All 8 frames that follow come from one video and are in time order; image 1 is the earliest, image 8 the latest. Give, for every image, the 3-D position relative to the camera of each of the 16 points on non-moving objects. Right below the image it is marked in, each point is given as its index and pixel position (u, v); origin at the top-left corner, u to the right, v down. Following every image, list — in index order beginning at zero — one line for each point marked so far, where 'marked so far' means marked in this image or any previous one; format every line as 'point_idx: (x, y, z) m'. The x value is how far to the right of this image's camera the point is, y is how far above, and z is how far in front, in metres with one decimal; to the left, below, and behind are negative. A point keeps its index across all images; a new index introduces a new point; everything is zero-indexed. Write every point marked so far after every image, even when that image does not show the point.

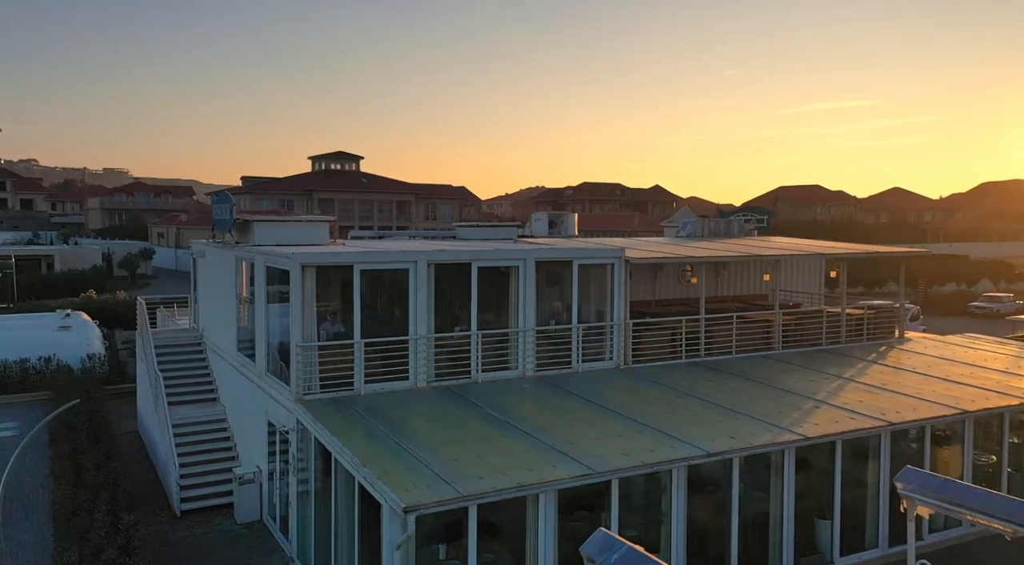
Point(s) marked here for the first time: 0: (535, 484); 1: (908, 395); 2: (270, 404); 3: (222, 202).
0: (+0.3, -2.2, +9.9) m
1: (+6.2, -1.8, +14.2) m
2: (-3.9, -2.0, +14.5) m
3: (-5.6, +1.6, +17.7) m
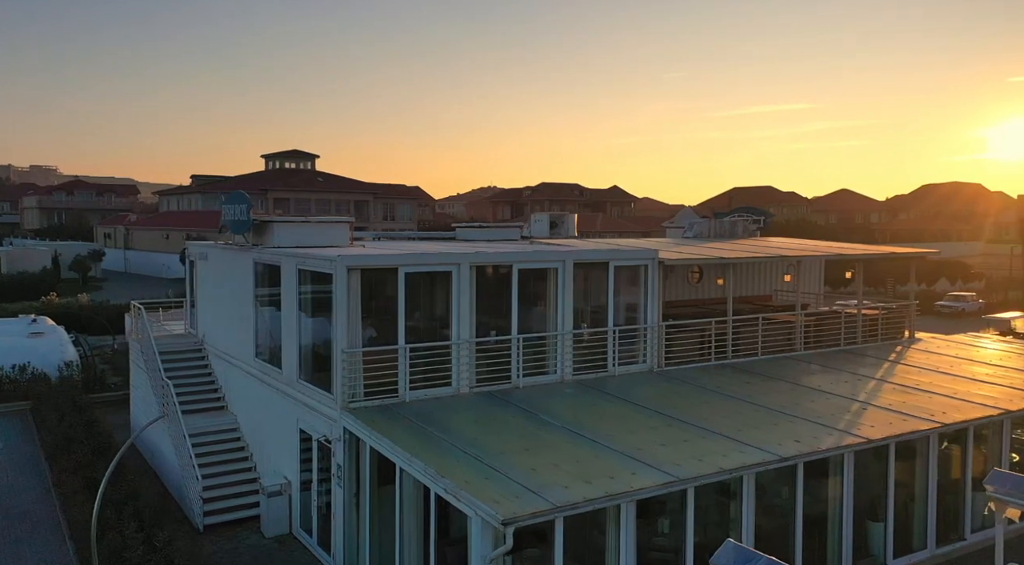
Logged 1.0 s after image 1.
0: (+1.2, -2.3, +9.7) m
1: (+6.9, -1.8, +14.3) m
2: (-3.2, -2.0, +14.0) m
3: (-5.2, +1.5, +17.0) m
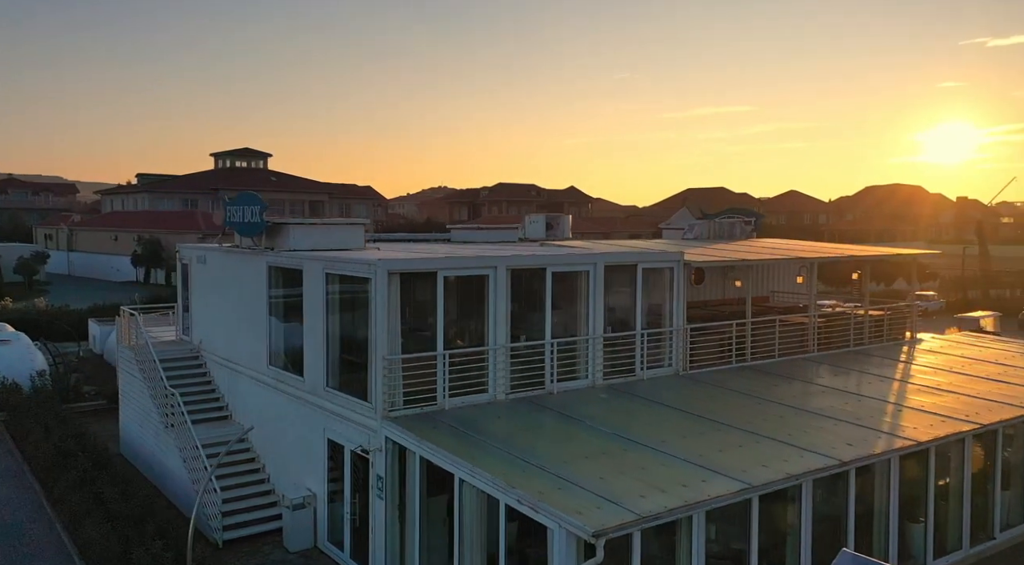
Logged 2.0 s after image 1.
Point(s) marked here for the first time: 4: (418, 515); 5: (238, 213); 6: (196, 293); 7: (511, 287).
0: (+2.0, -2.3, +9.5) m
1: (+7.4, -1.8, +14.5) m
2: (-2.7, -2.1, +13.5) m
3: (-4.9, +1.5, +16.4) m
4: (-1.2, -3.0, +11.6) m
5: (-5.0, +1.3, +16.5) m
6: (-6.7, -0.2, +18.8) m
7: (0.0, -0.1, +13.6) m
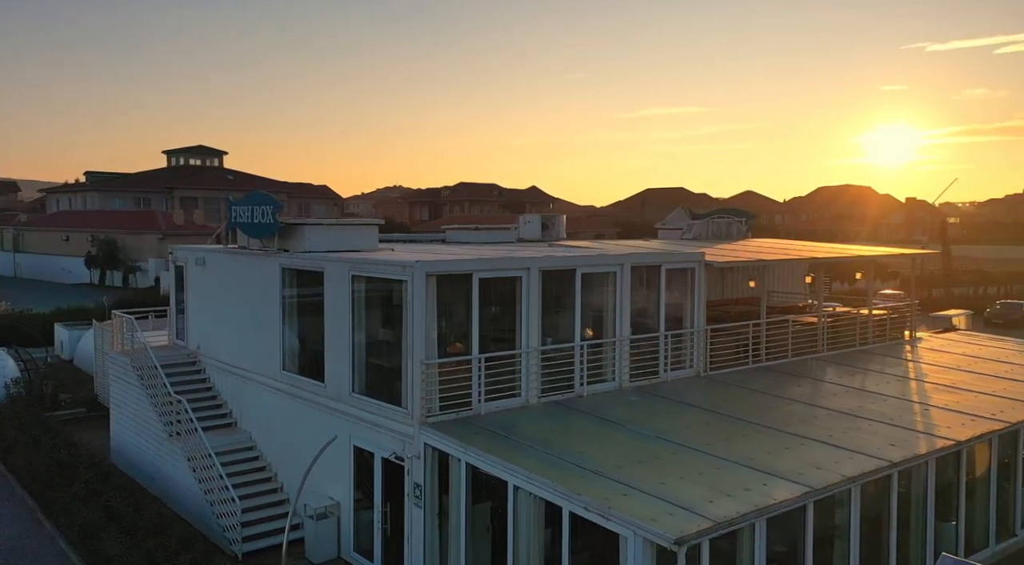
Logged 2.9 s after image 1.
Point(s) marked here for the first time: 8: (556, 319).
0: (+2.7, -2.3, +9.4) m
1: (+7.8, -1.8, +14.7) m
2: (-2.2, -2.1, +13.1) m
3: (-4.6, +1.4, +15.9) m
4: (-0.6, -3.0, +11.3) m
5: (-4.7, +1.2, +16.0) m
6: (-6.5, -0.3, +18.2) m
7: (+0.5, -0.1, +13.4) m
8: (+0.7, -0.6, +13.7) m
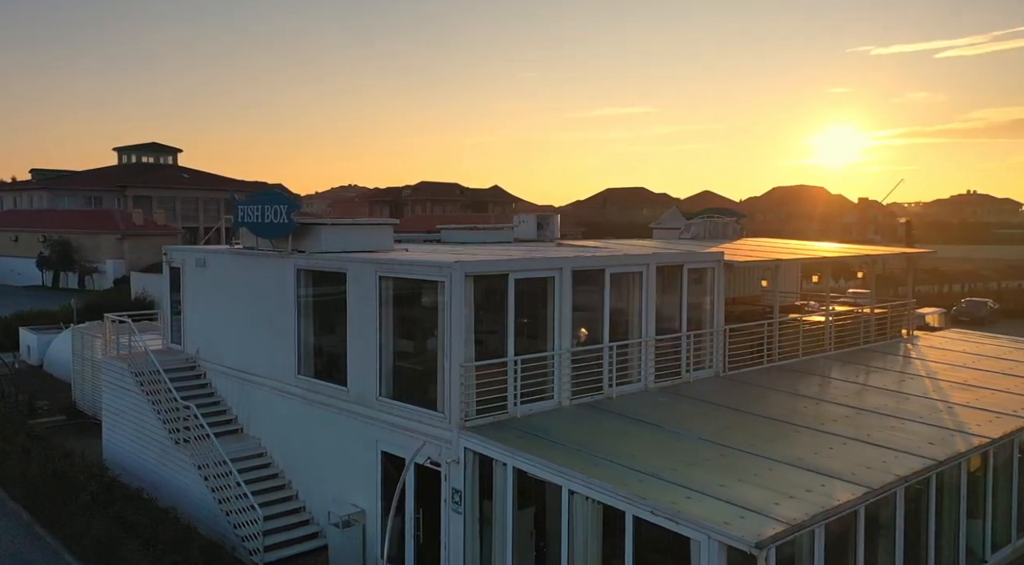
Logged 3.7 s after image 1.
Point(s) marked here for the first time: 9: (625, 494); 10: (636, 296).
0: (+3.4, -2.3, +9.4) m
1: (+8.1, -1.8, +15.0) m
2: (-1.7, -2.1, +12.8) m
3: (-4.3, +1.4, +15.4) m
4: (0.0, -3.0, +11.1) m
5: (-4.4, +1.2, +15.5) m
6: (-6.3, -0.3, +17.6) m
7: (+0.9, -0.1, +13.2) m
8: (+1.1, -0.6, +13.5) m
9: (+1.2, -2.2, +9.5) m
10: (+2.0, -0.2, +14.2) m
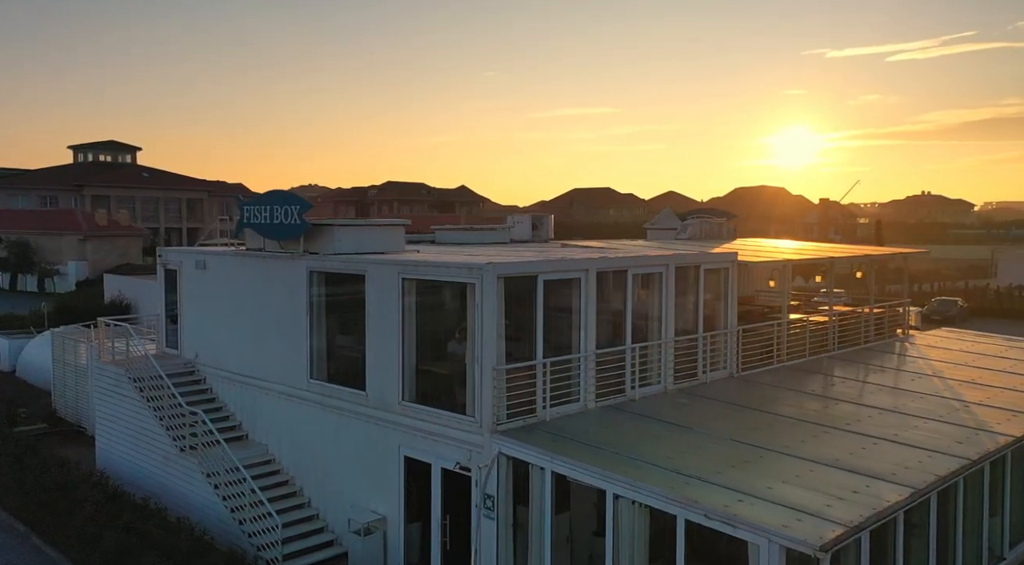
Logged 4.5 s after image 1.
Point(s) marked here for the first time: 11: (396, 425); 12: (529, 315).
0: (+3.9, -2.3, +9.4) m
1: (+8.4, -1.8, +15.2) m
2: (-1.4, -2.2, +12.5) m
3: (-4.1, +1.4, +15.1) m
4: (+0.4, -3.1, +10.9) m
5: (-4.2, +1.2, +15.1) m
6: (-6.2, -0.3, +17.2) m
7: (+1.2, -0.1, +13.1) m
8: (+1.4, -0.6, +13.4) m
9: (+1.7, -2.2, +9.4) m
10: (+2.2, -0.2, +14.2) m
11: (-1.7, -2.0, +12.8) m
12: (+0.2, -0.4, +12.2) m
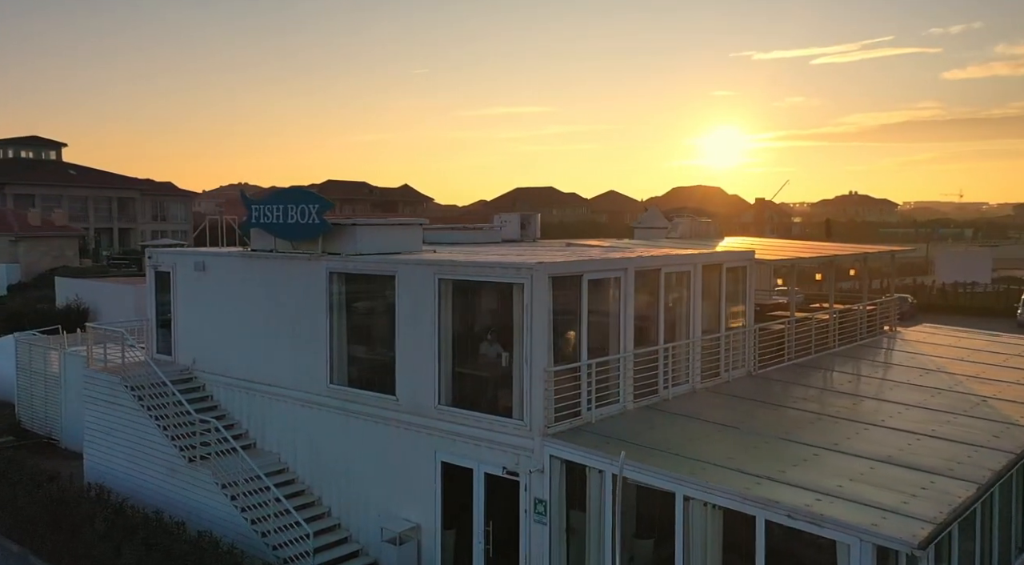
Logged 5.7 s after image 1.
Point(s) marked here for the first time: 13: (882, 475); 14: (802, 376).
0: (+4.7, -2.3, +9.5) m
1: (+8.7, -1.7, +15.6) m
2: (-0.8, -2.2, +12.2) m
3: (-3.7, +1.3, +14.5) m
4: (+1.1, -3.1, +10.7) m
5: (-3.8, +1.1, +14.5) m
6: (-6.0, -0.4, +16.4) m
7: (+1.7, -0.1, +13.0) m
8: (+1.9, -0.6, +13.3) m
9: (+2.5, -2.2, +9.3) m
10: (+2.7, -0.2, +14.1) m
11: (-1.1, -2.1, +12.5) m
12: (+0.8, -0.4, +12.0) m
13: (+4.2, -2.2, +10.3) m
14: (+5.1, -1.6, +15.9) m
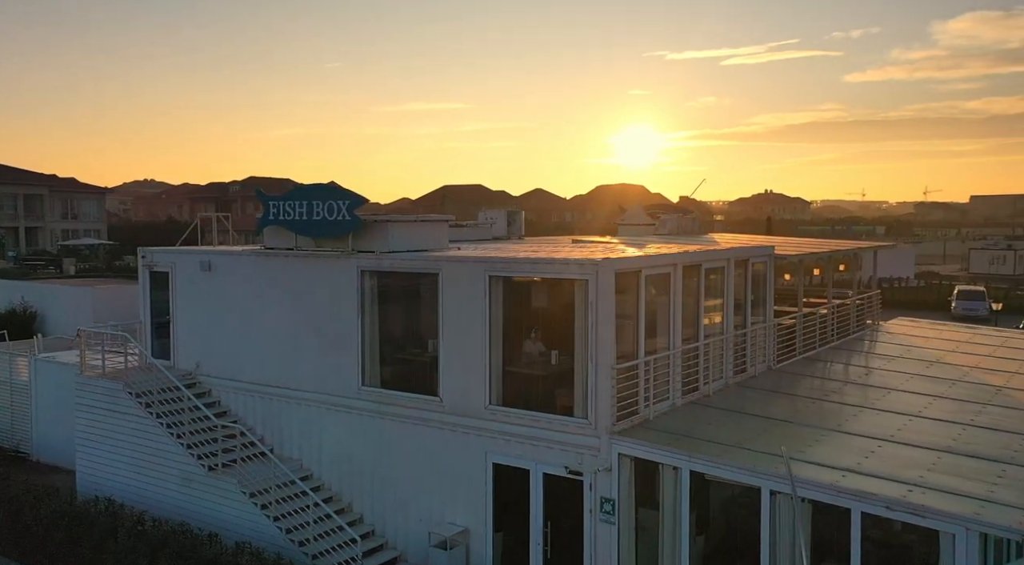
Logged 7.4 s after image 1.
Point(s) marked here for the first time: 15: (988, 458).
0: (+5.7, -2.2, +9.7) m
1: (+9.0, -1.6, +16.3) m
2: (0.0, -2.1, +11.9) m
3: (-3.2, +1.3, +13.9) m
4: (+2.0, -3.0, +10.6) m
5: (-3.3, +1.2, +13.9) m
6: (-5.7, -0.4, +15.6) m
7: (+2.4, -0.1, +12.9) m
8: (+2.5, -0.5, +13.2) m
9: (+3.5, -2.2, +9.4) m
10: (+3.2, -0.1, +14.1) m
11: (-0.4, -2.0, +12.1) m
12: (+1.5, -0.4, +11.9) m
13: (+5.1, -2.1, +10.5) m
14: (+5.5, -1.6, +16.2) m
15: (+5.6, -2.1, +10.7) m
